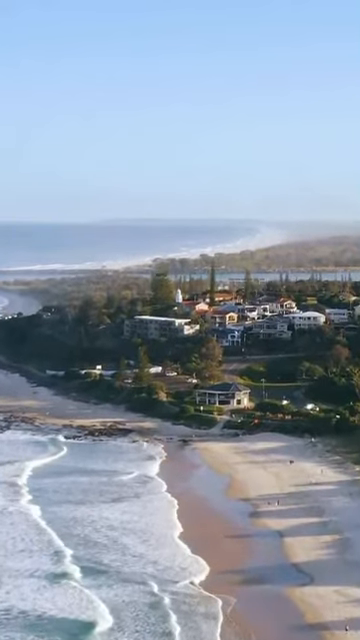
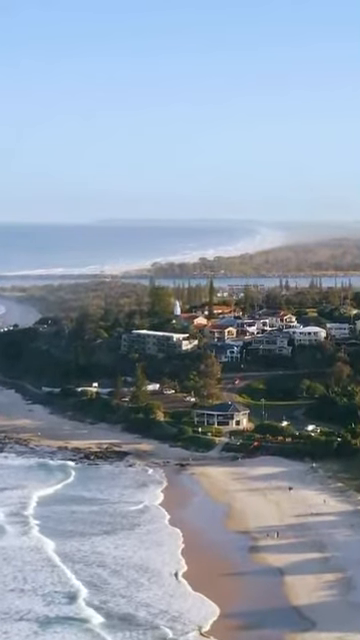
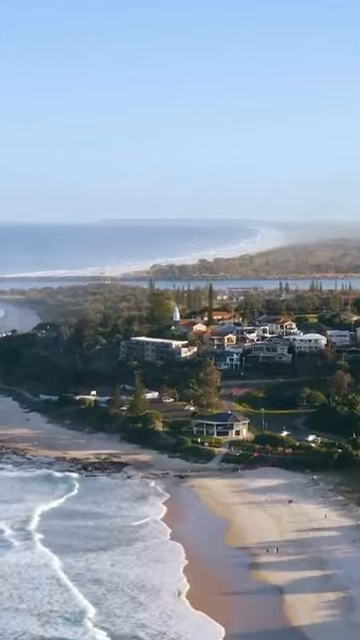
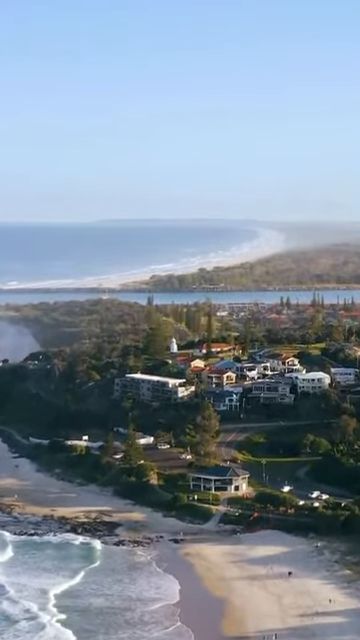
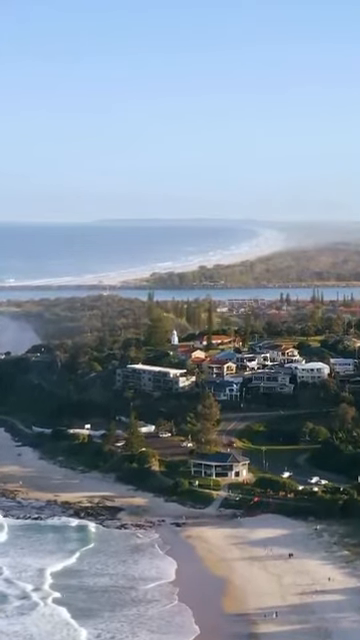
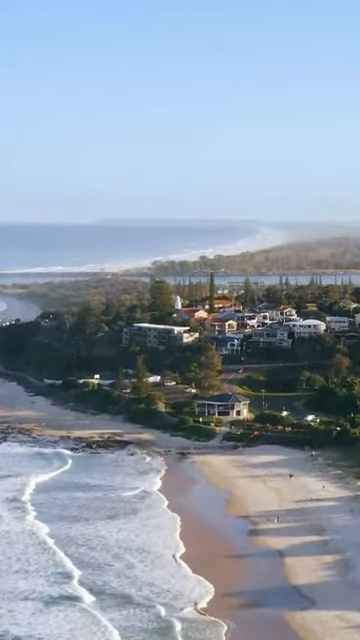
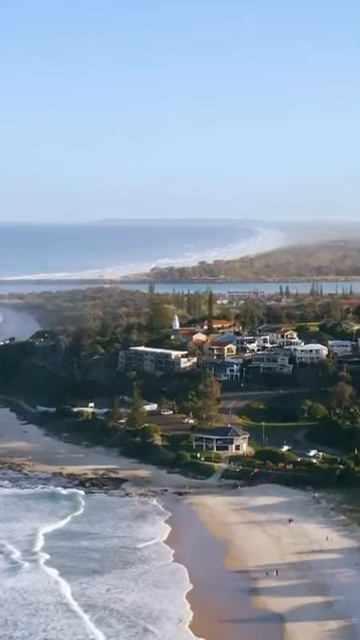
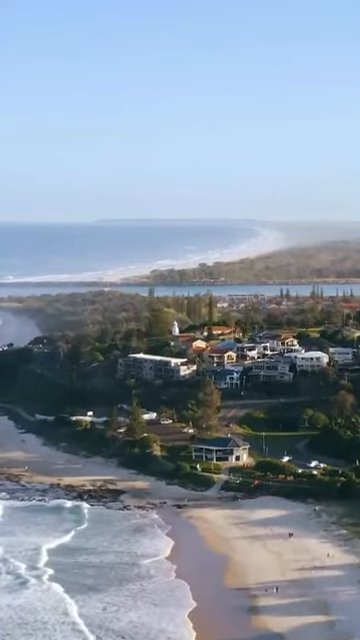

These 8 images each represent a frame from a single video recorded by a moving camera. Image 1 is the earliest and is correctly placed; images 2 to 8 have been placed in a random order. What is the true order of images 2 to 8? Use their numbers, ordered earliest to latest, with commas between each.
6, 2, 3, 7, 8, 5, 4
